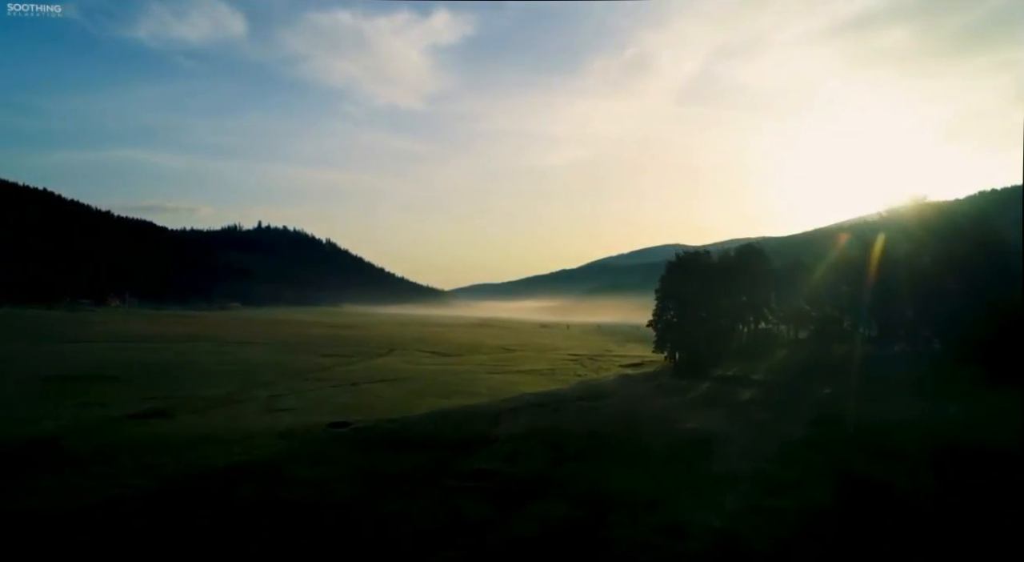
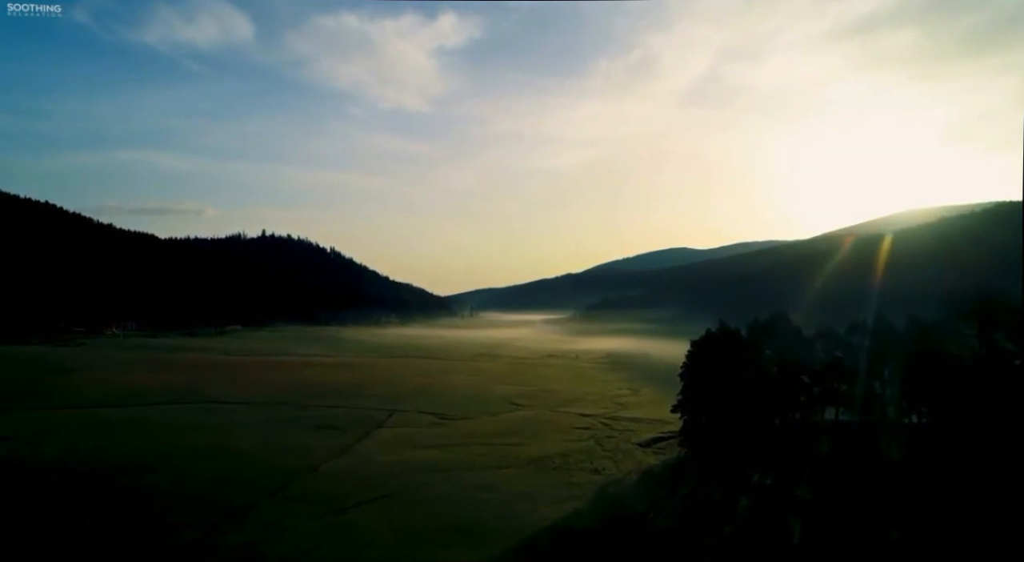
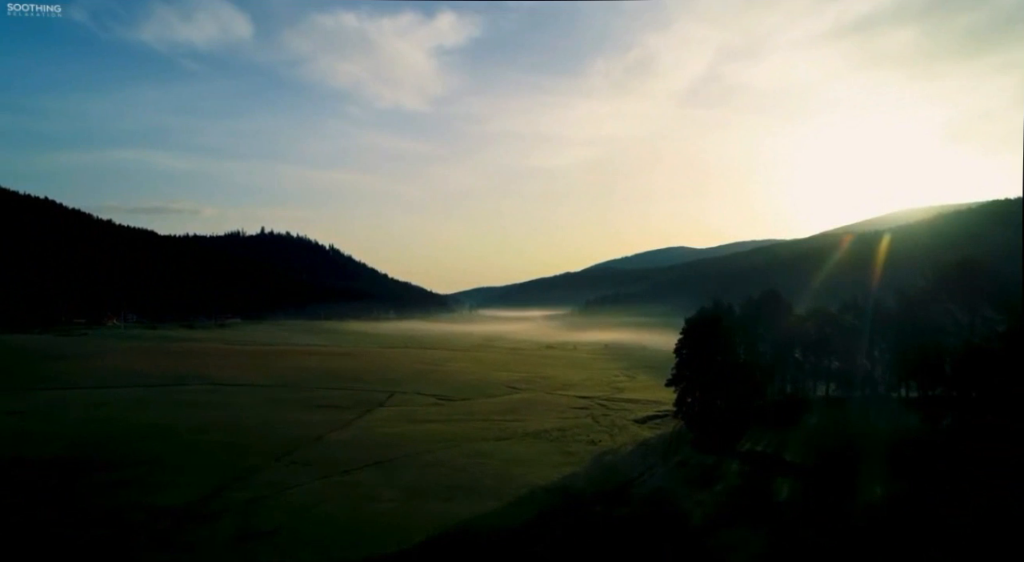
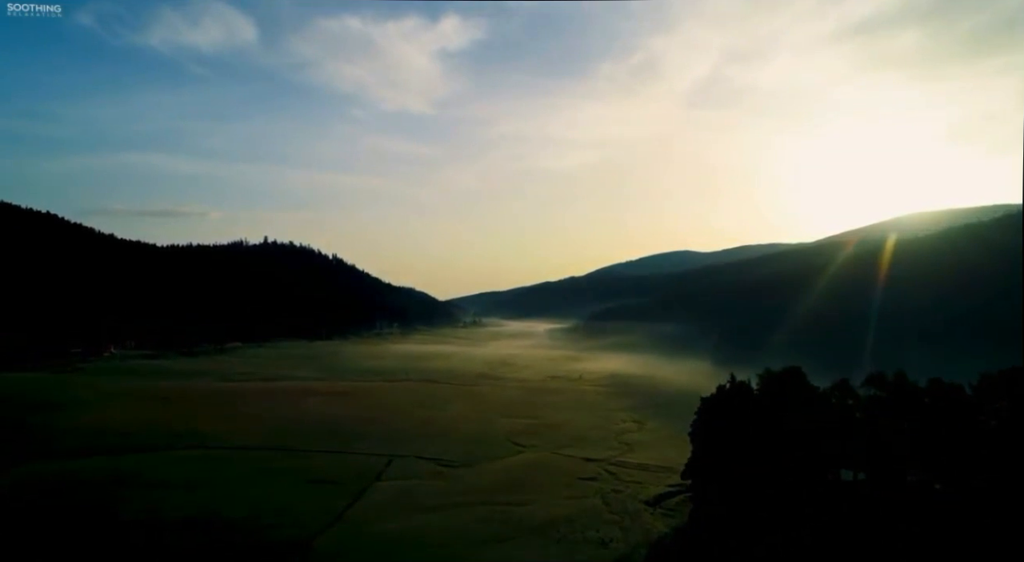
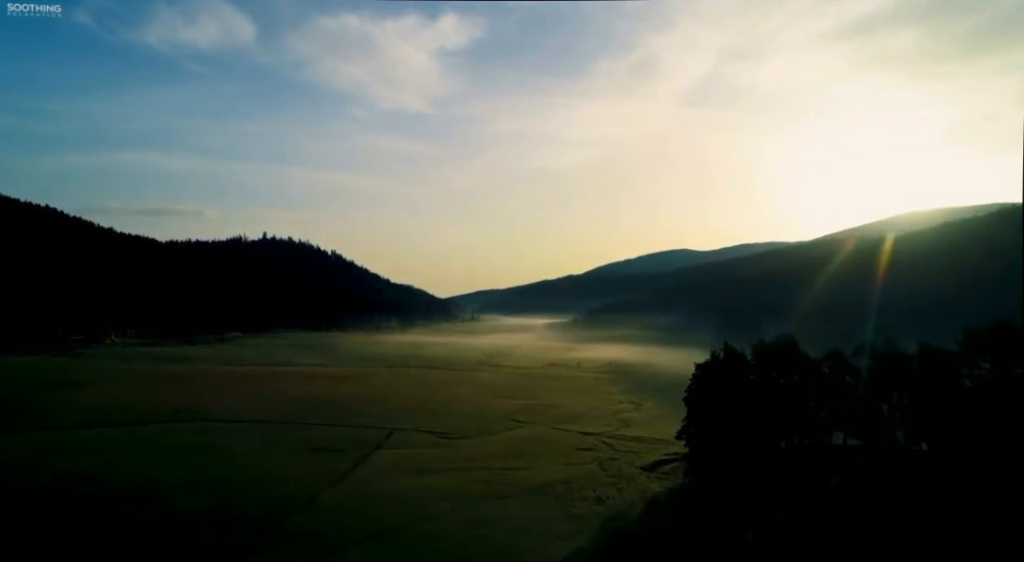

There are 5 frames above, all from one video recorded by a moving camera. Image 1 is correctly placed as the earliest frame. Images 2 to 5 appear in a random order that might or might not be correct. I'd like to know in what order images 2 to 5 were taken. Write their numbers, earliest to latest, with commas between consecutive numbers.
3, 2, 5, 4
